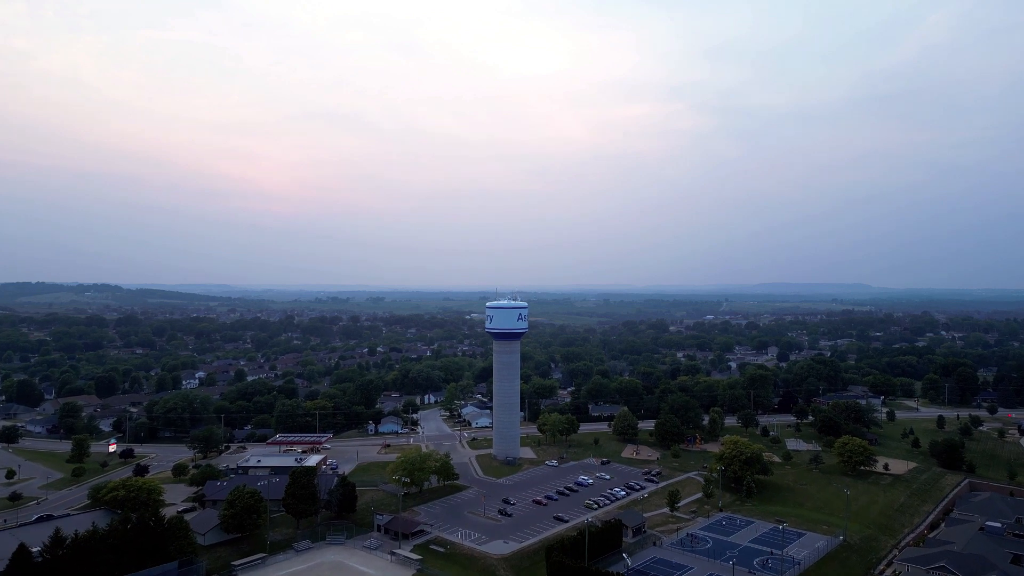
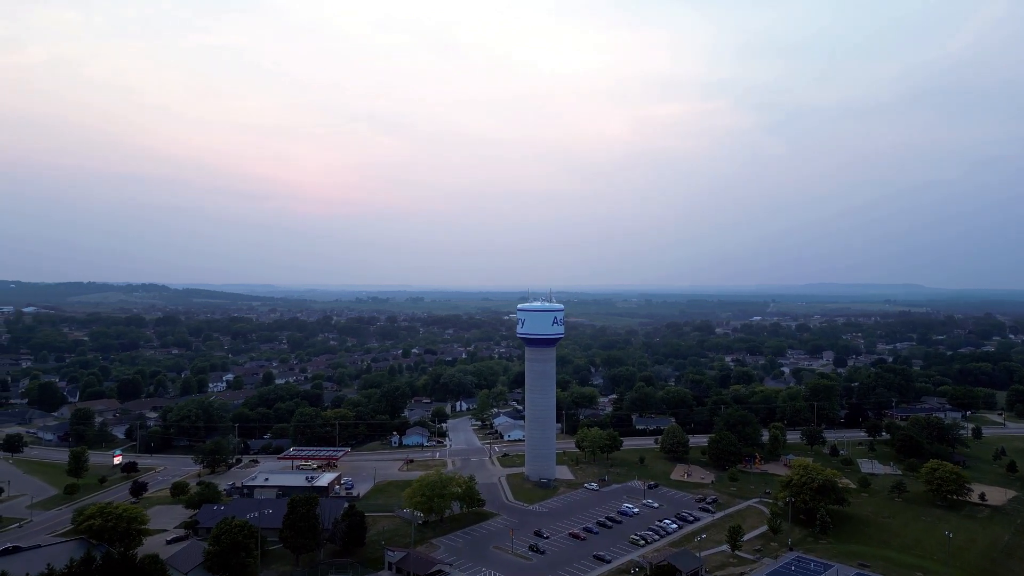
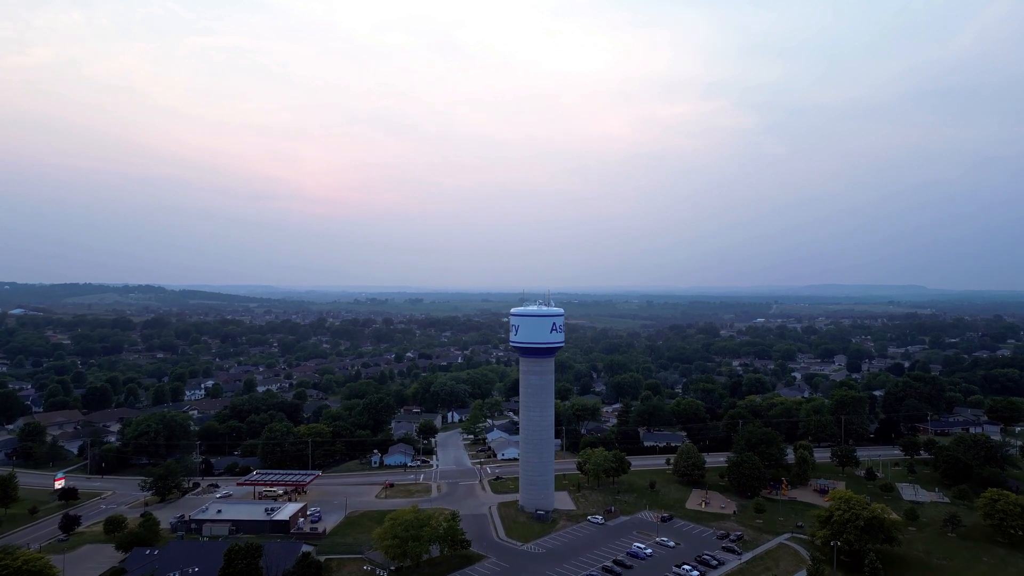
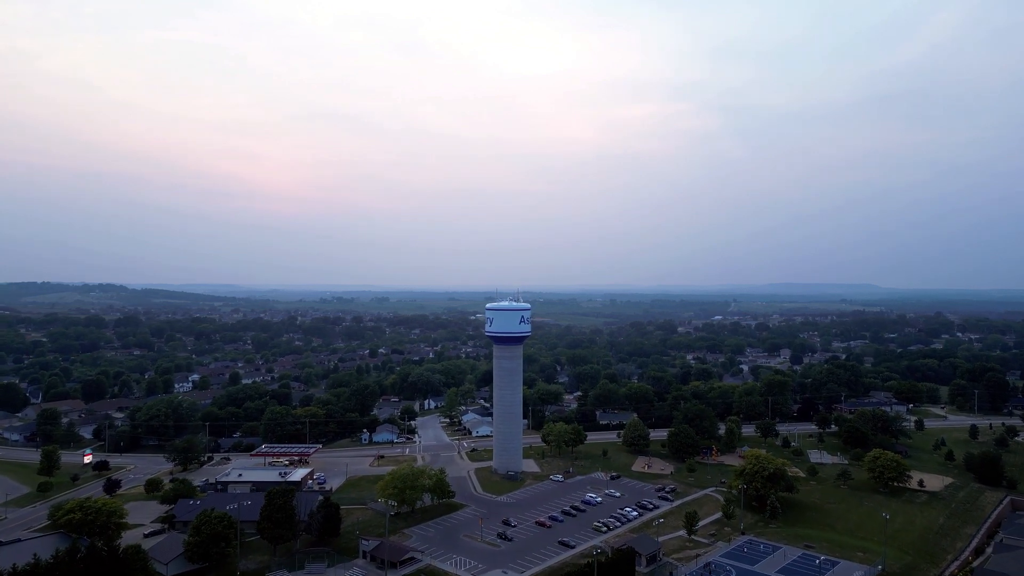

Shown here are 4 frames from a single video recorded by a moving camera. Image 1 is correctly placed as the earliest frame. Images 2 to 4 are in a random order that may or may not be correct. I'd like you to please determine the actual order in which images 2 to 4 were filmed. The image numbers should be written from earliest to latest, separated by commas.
4, 2, 3
